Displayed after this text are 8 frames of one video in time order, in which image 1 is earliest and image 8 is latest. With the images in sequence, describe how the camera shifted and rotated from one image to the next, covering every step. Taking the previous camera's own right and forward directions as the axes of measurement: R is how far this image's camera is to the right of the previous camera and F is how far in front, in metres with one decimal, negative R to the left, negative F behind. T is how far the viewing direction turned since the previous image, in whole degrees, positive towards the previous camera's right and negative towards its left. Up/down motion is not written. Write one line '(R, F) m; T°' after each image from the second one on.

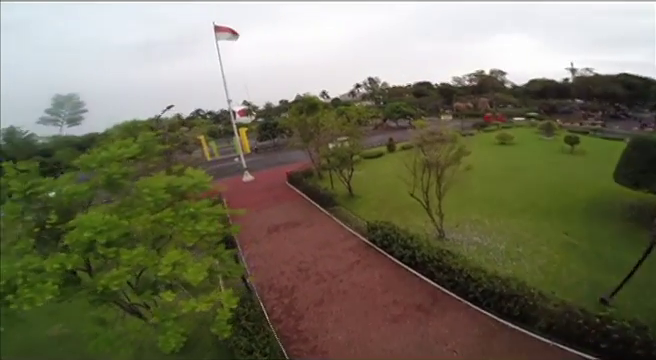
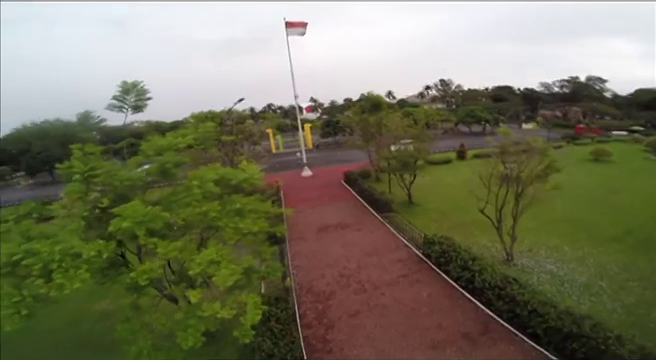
(+0.4, +0.5) m; -11°
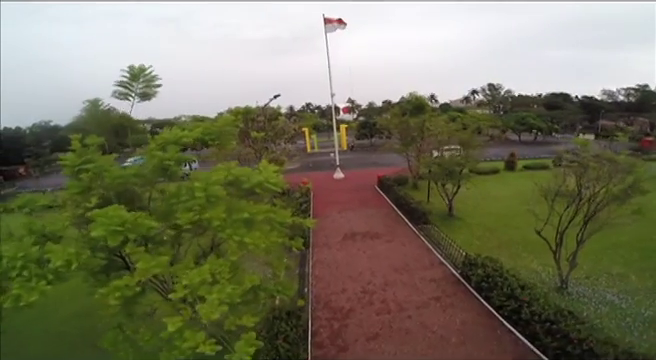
(+0.3, +1.0) m; -6°
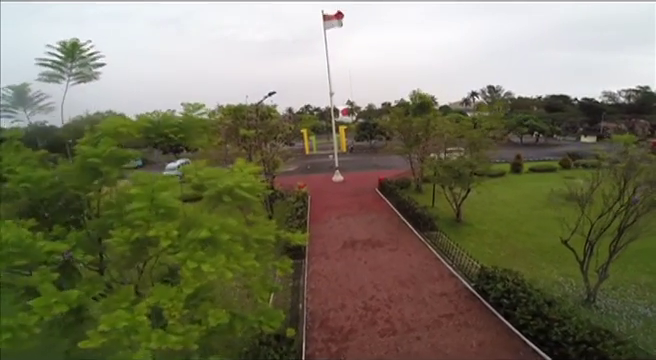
(0.0, +1.2) m; 0°
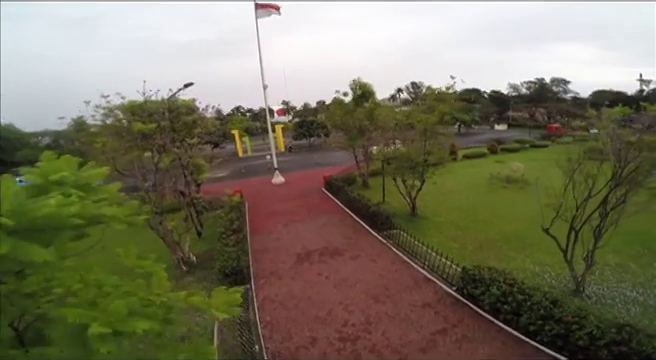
(-0.4, +2.0) m; +11°
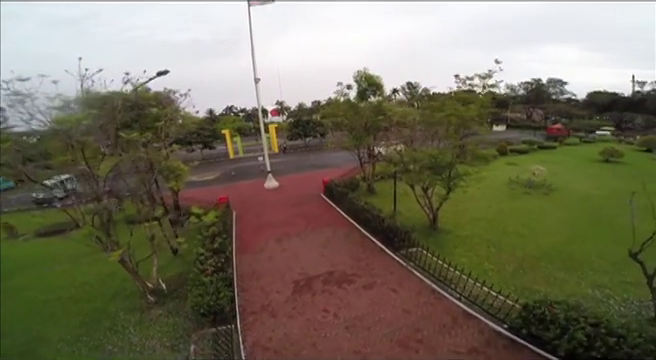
(-0.4, +2.5) m; +1°
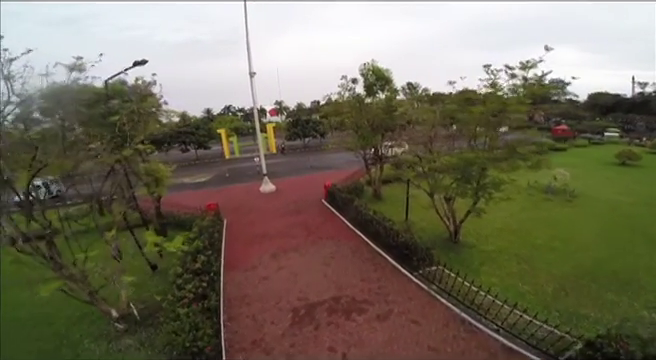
(-0.2, +1.7) m; 0°
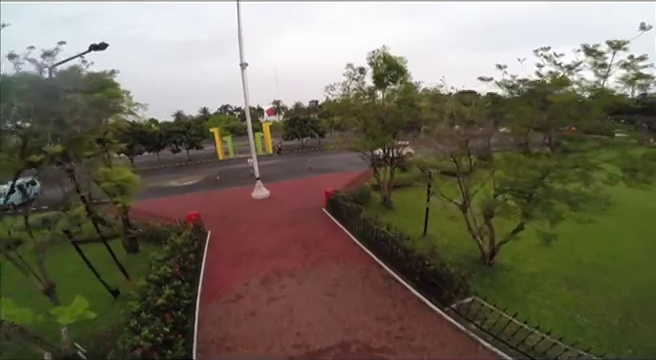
(-0.2, +2.1) m; 0°
